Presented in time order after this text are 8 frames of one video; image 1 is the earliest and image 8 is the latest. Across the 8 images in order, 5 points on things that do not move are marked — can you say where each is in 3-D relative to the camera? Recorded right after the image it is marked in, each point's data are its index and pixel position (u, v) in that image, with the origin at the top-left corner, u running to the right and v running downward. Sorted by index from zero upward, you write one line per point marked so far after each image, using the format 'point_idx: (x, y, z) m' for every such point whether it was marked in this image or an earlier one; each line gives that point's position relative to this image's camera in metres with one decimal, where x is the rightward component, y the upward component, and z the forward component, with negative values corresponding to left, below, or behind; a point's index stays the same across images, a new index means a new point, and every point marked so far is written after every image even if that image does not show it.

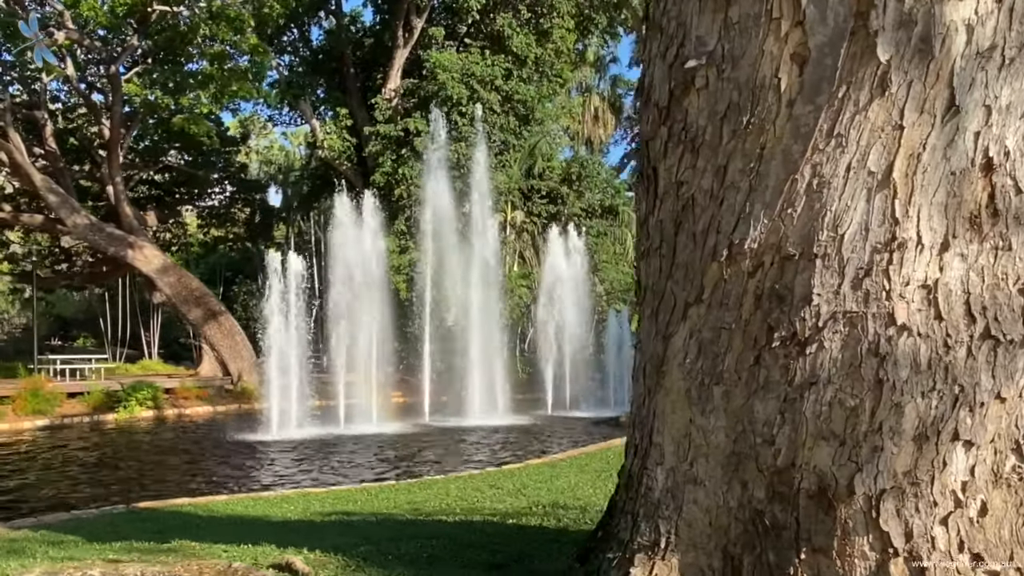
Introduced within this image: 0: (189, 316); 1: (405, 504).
0: (-7.5, -0.6, +18.2) m
1: (-0.6, -1.3, +4.9) m
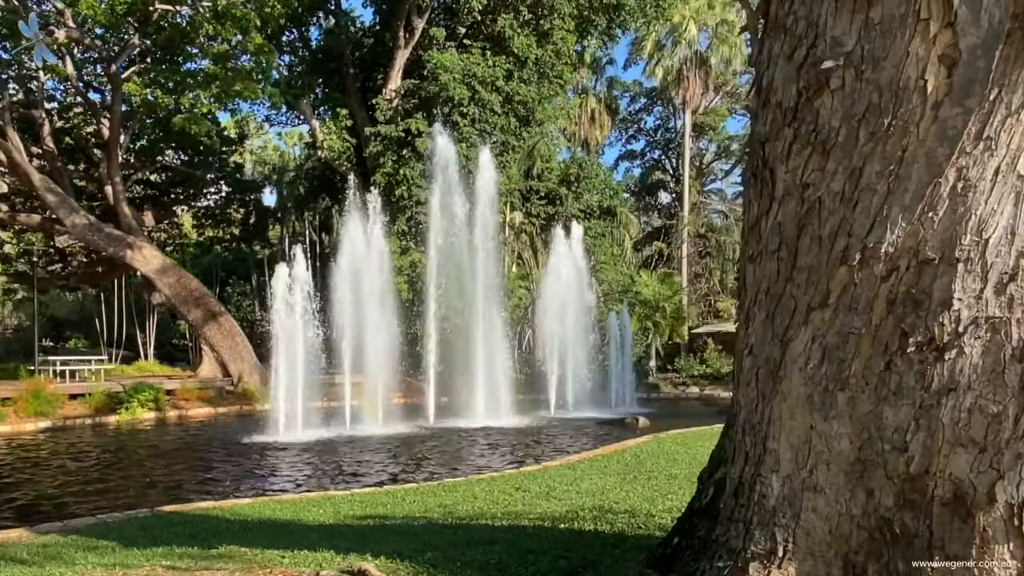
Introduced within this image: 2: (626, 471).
0: (-7.4, -0.7, +18.0) m
1: (-0.4, -1.4, +4.8) m
2: (+1.0, -1.6, +6.8) m
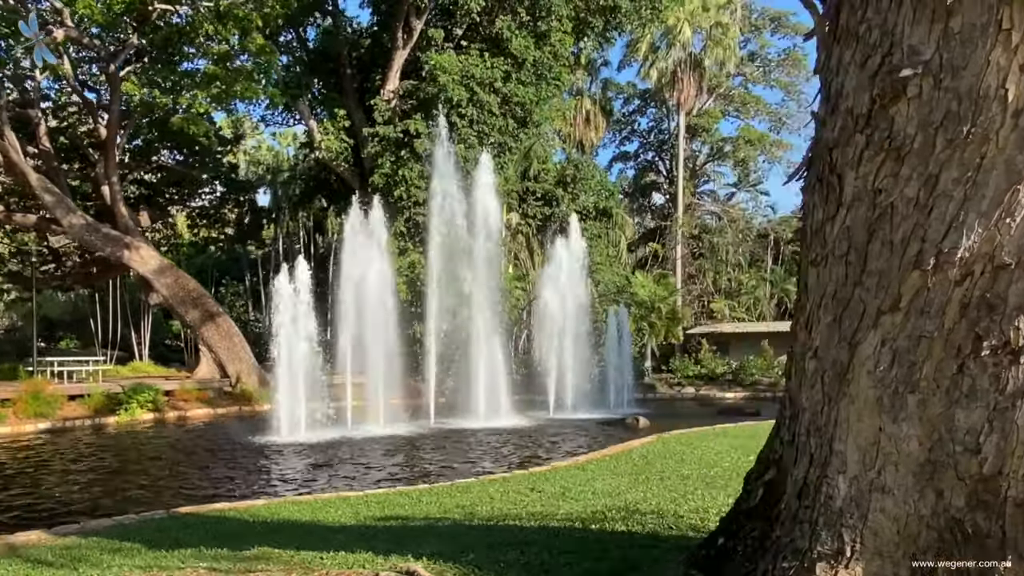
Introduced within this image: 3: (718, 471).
0: (-7.5, -0.7, +18.0) m
1: (-0.3, -1.4, +4.8) m
2: (+1.1, -1.6, +6.9) m
3: (+1.7, -1.6, +6.7) m
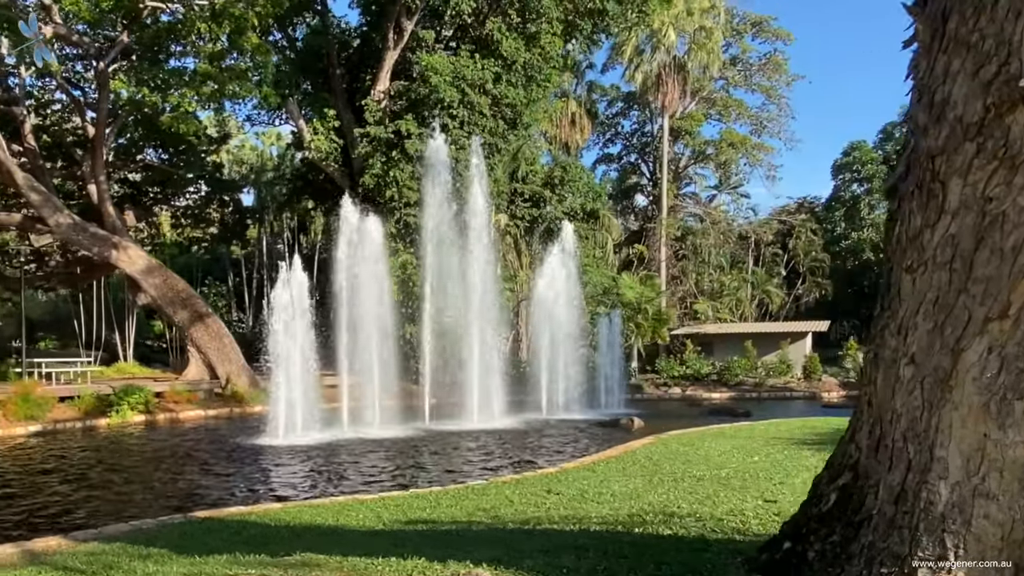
0: (-7.6, -0.7, +17.8) m
1: (-0.2, -1.4, +4.8) m
2: (+1.1, -1.6, +6.9) m
3: (+1.8, -1.6, +6.8) m
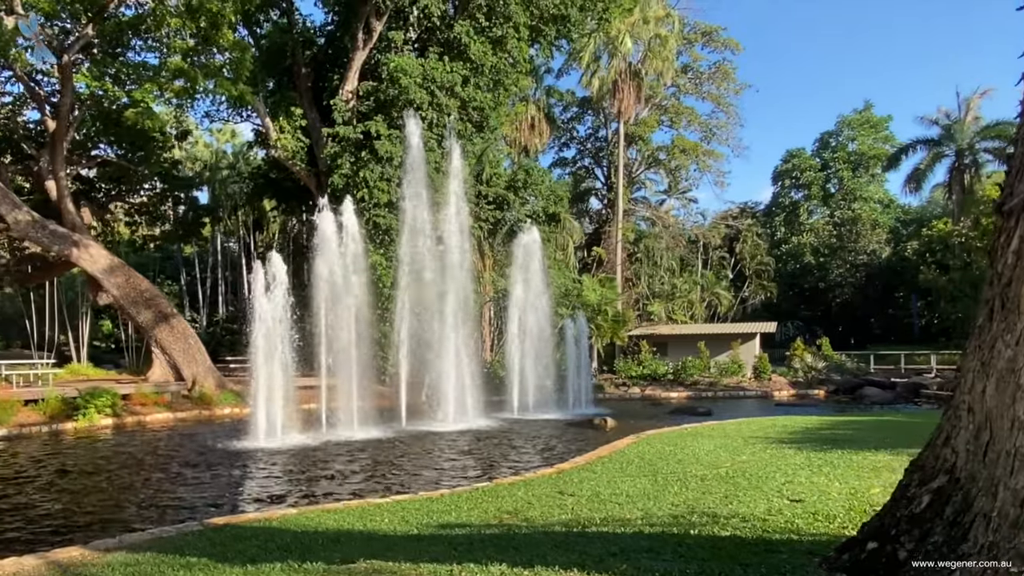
0: (-8.3, -0.7, +17.3) m
1: (0.0, -1.4, +4.9) m
2: (+1.2, -1.7, +7.0) m
3: (+1.9, -1.6, +6.9) m
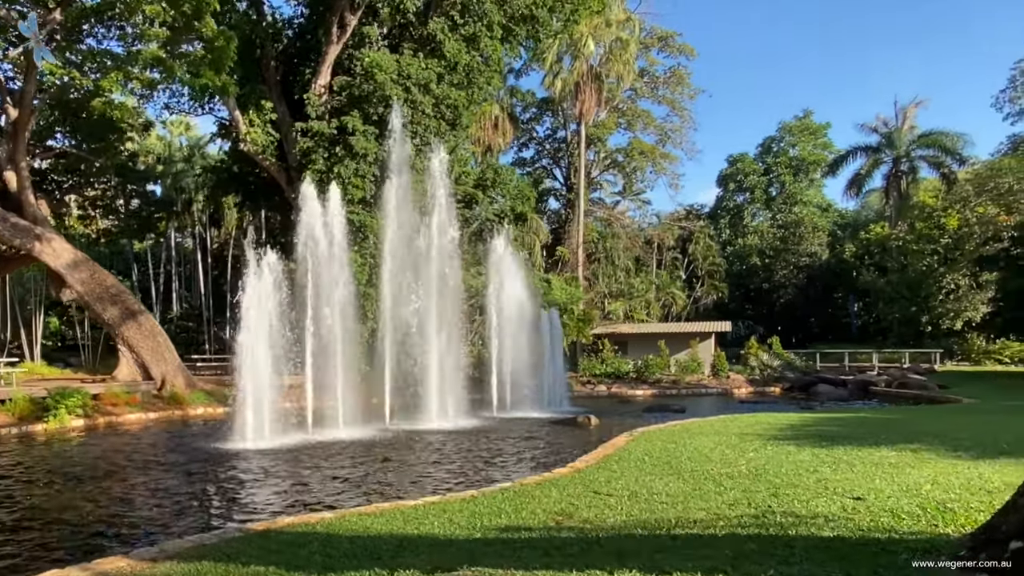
0: (-8.7, -0.6, +16.7) m
1: (+0.3, -1.4, +4.8) m
2: (+1.4, -1.7, +7.0) m
3: (+2.0, -1.6, +7.0) m
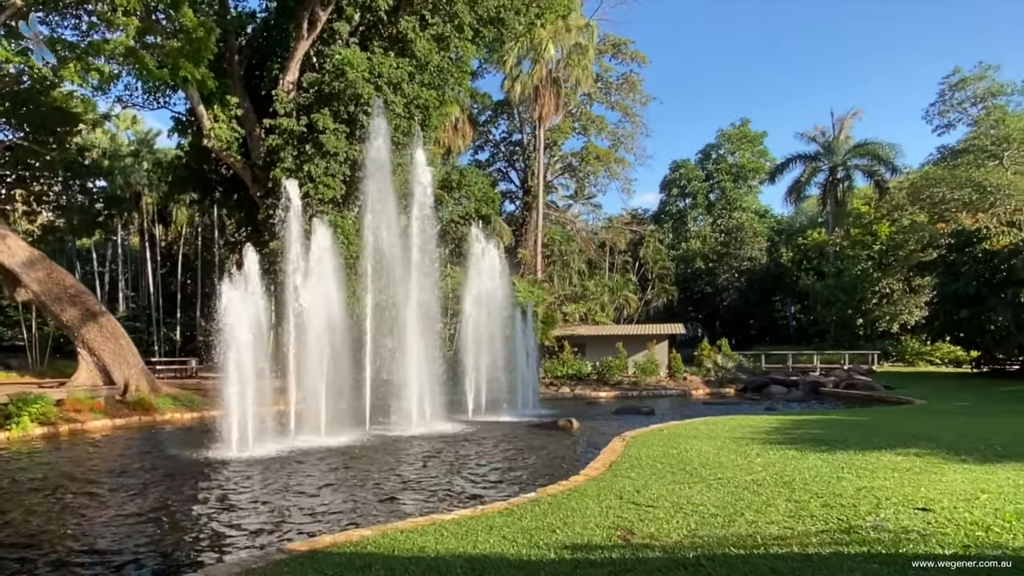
0: (-9.1, -0.6, +15.9) m
1: (+0.6, -1.4, +4.6) m
2: (+1.5, -1.7, +6.9) m
3: (+2.2, -1.7, +6.9) m
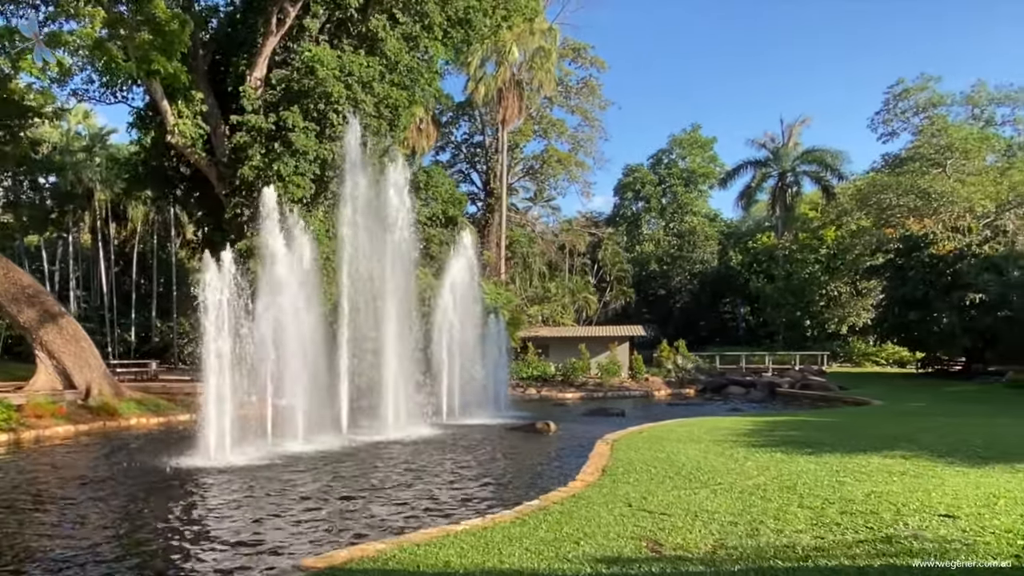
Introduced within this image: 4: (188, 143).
0: (-9.6, -0.6, +15.3) m
1: (+0.8, -1.5, +4.5) m
2: (+1.5, -1.7, +6.8) m
3: (+2.2, -1.7, +6.9) m
4: (-8.2, +3.7, +19.7) m
